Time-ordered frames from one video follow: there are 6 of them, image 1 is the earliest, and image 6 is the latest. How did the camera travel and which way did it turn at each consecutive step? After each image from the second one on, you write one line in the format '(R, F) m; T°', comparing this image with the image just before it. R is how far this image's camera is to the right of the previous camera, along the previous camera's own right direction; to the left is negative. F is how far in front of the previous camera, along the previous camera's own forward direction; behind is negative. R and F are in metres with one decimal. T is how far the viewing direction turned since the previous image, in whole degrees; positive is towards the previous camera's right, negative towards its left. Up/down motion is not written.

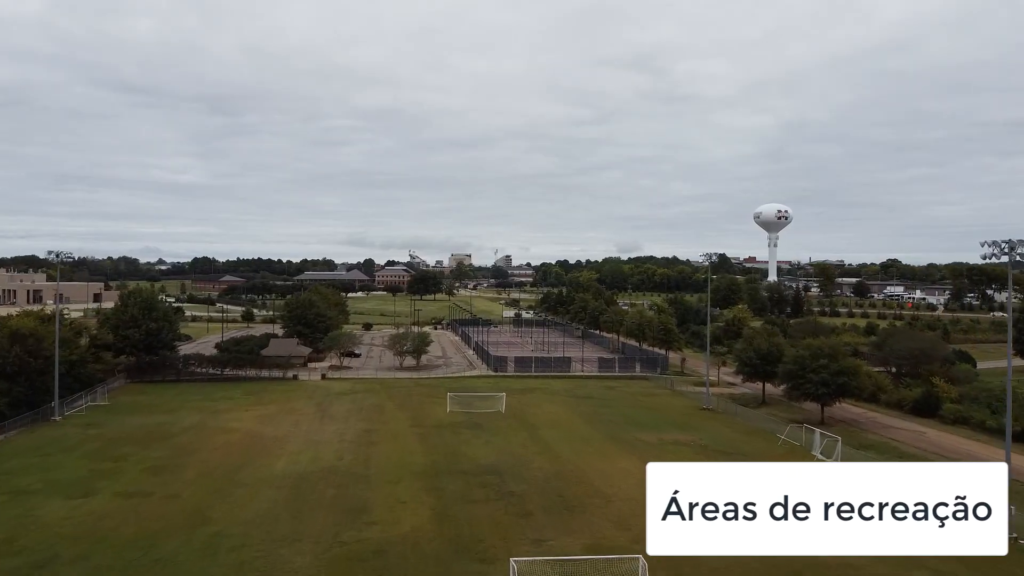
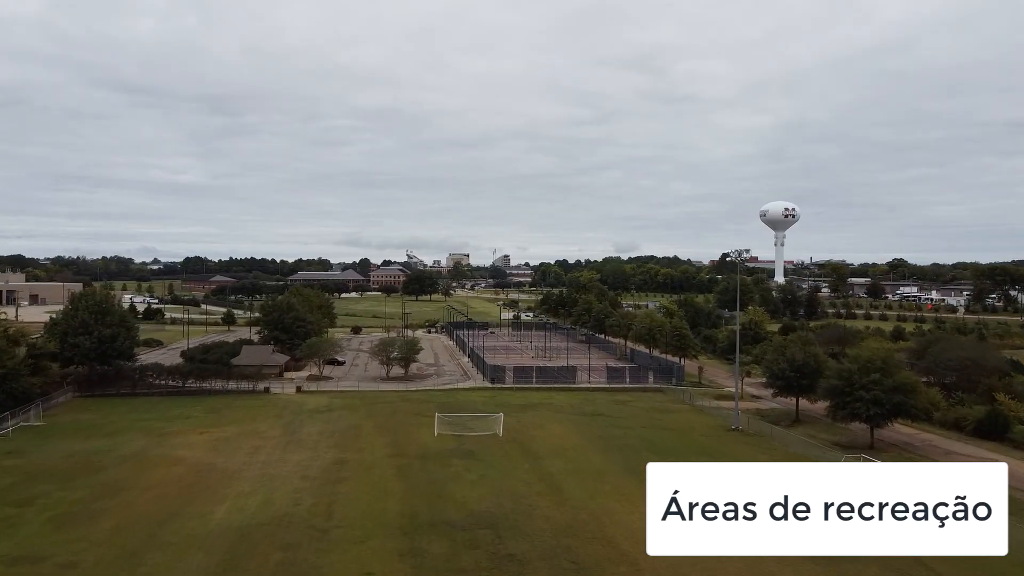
(0.0, +6.9) m; 0°
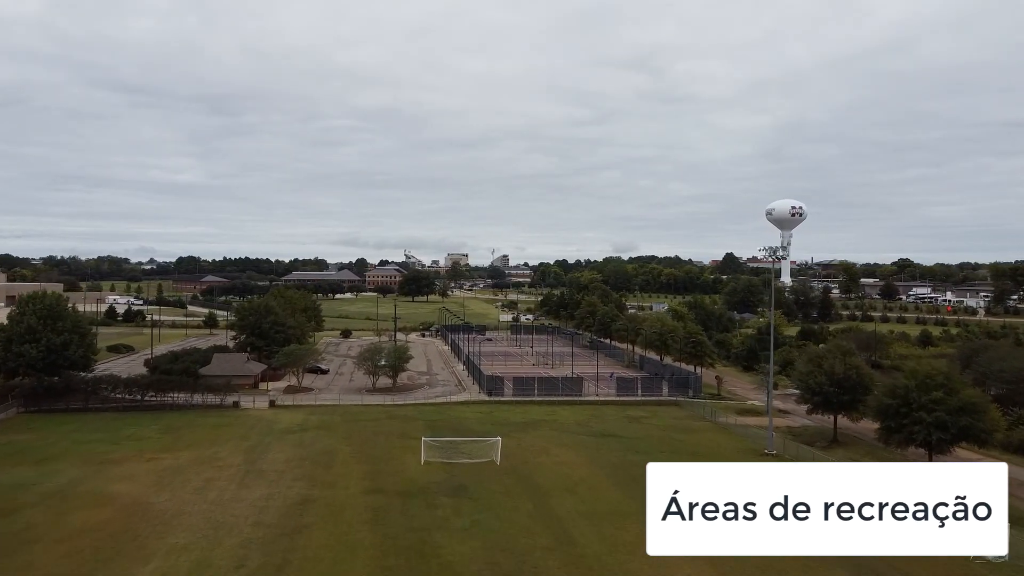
(0.0, +6.0) m; 0°
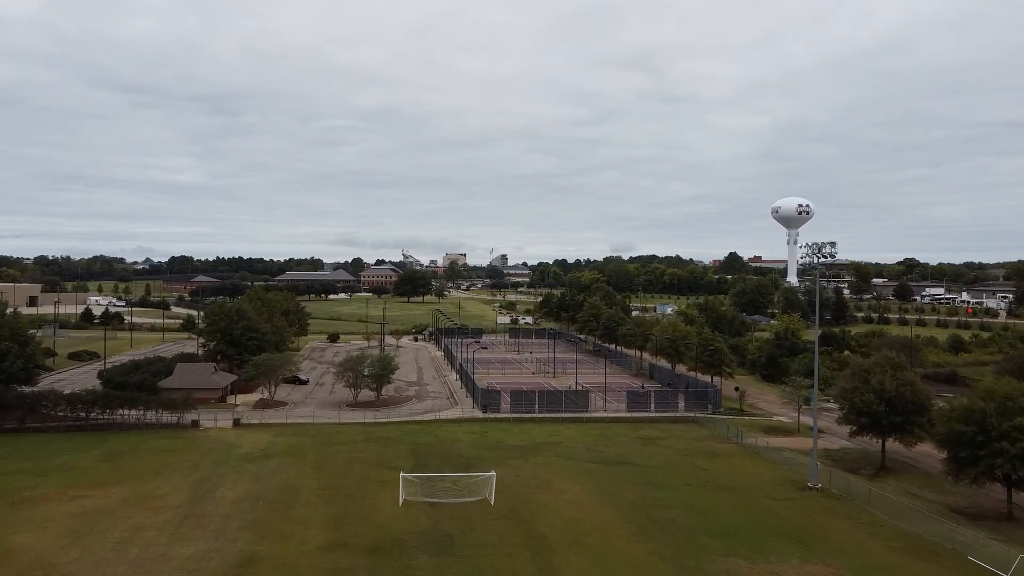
(+0.1, +6.0) m; 0°
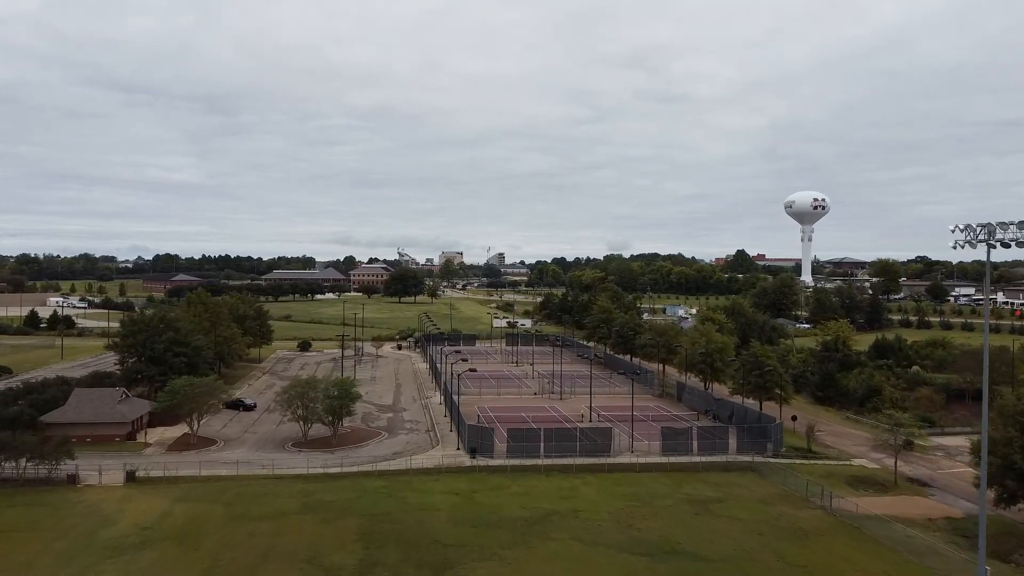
(0.0, +11.9) m; 0°
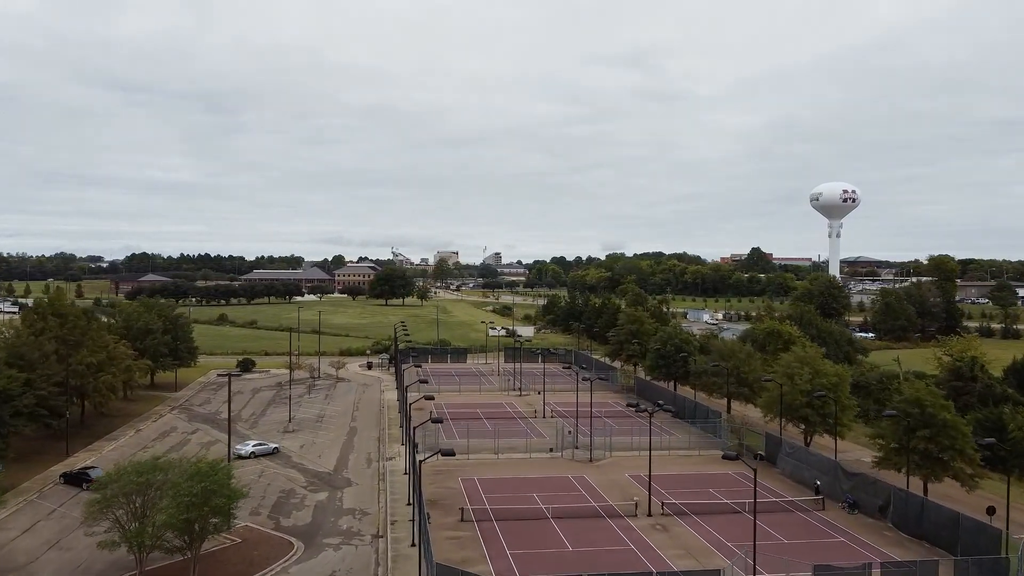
(-0.3, +18.0) m; 0°
